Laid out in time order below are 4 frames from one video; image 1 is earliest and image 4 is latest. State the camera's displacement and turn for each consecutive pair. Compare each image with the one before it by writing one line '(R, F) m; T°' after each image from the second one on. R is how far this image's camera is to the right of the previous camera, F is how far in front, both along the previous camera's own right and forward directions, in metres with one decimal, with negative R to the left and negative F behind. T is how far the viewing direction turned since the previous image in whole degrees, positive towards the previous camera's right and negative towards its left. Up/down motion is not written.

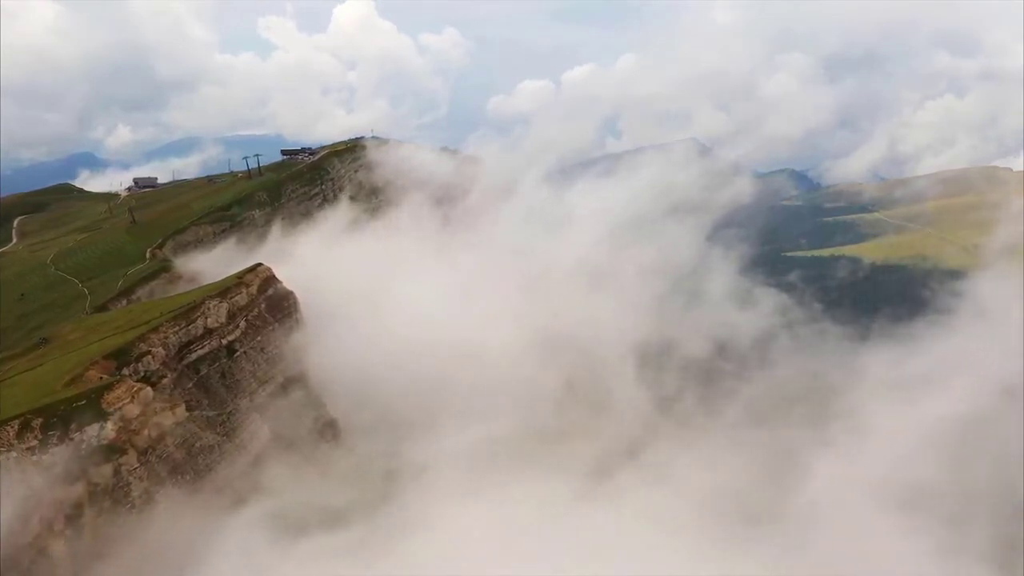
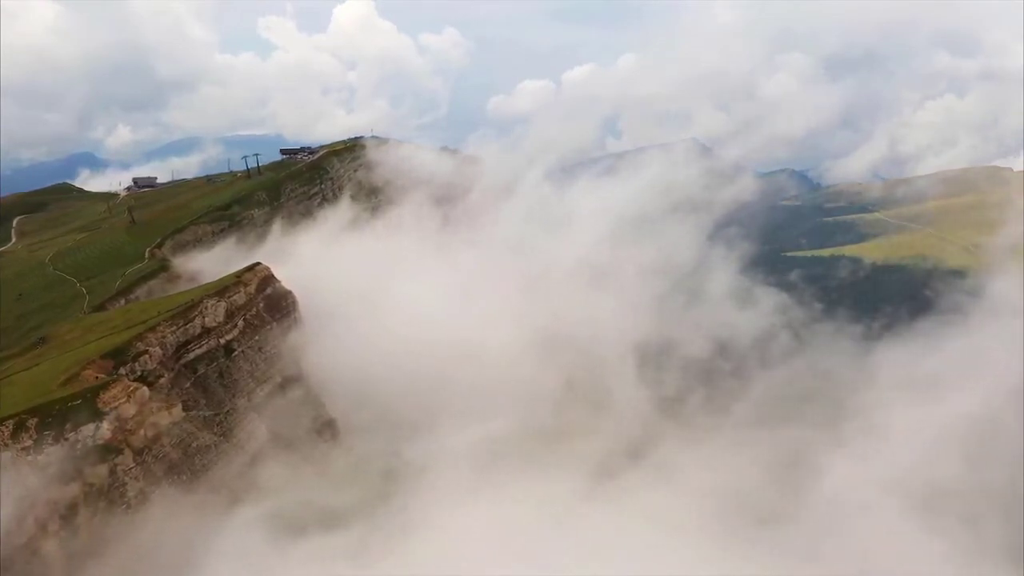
(+0.1, +0.3) m; 0°
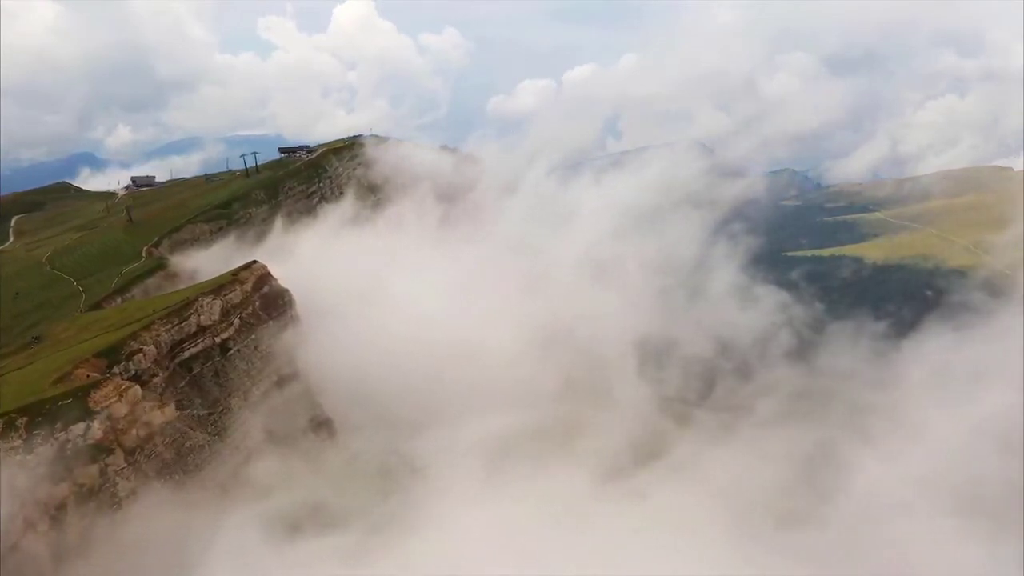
(+0.2, +0.8) m; 0°
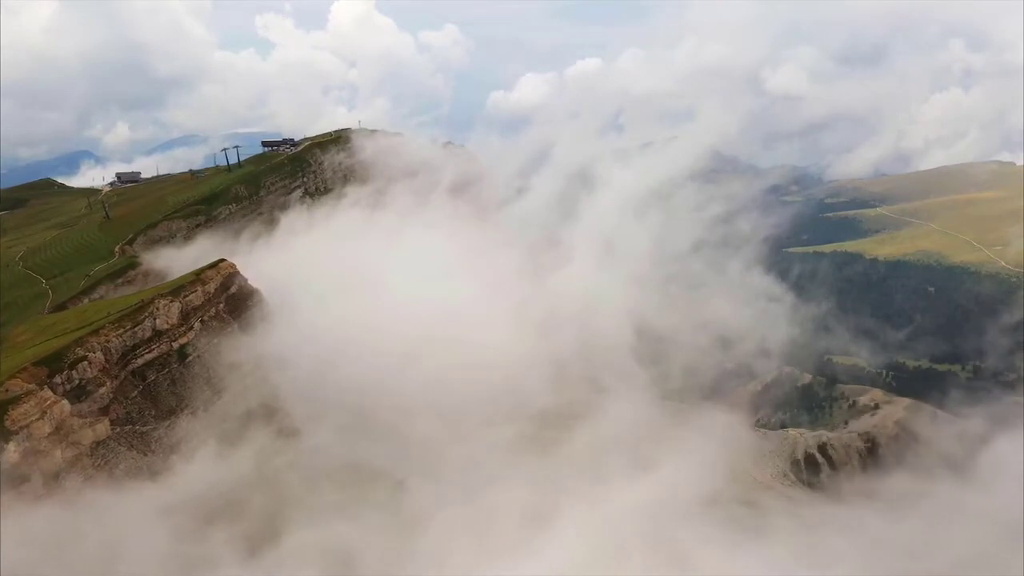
(+2.0, +5.6) m; 0°
